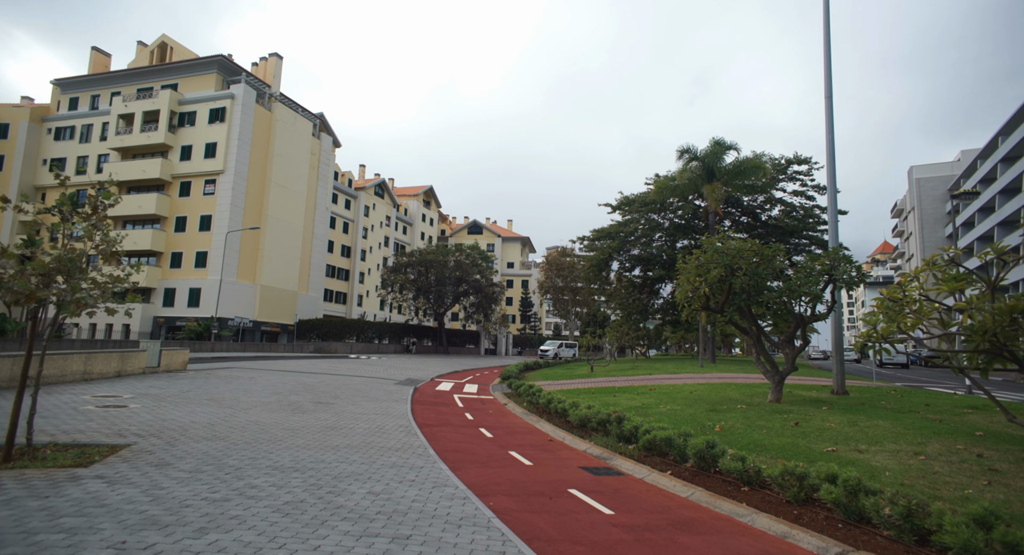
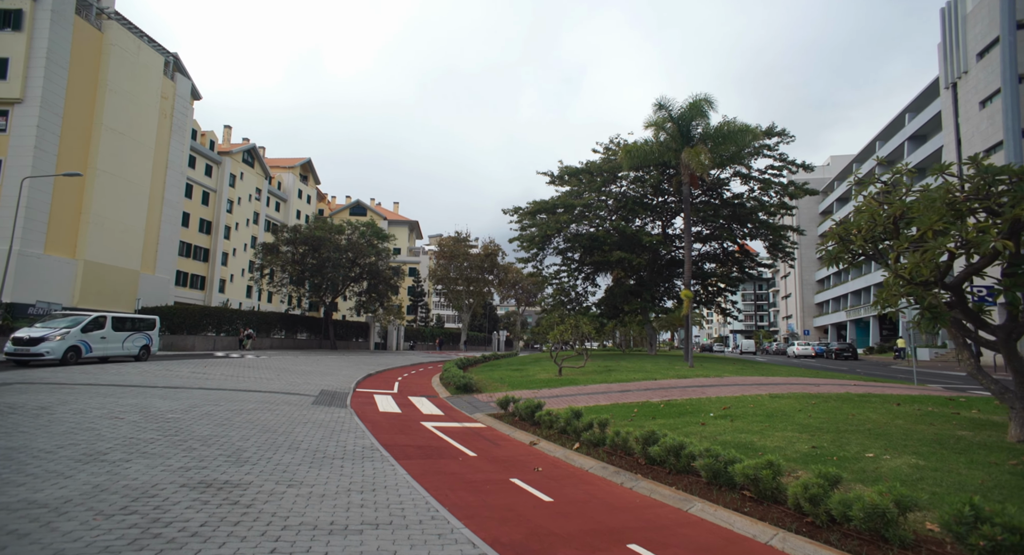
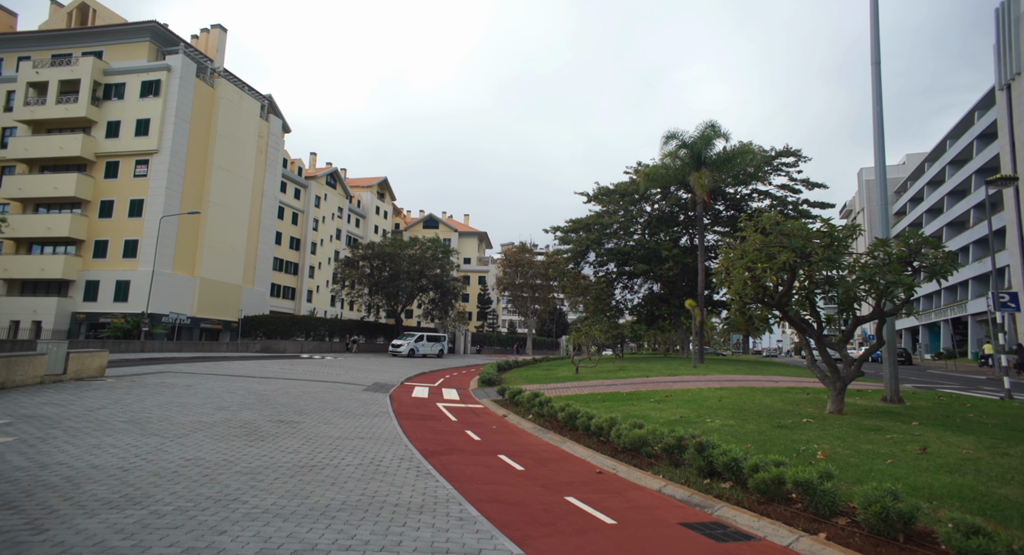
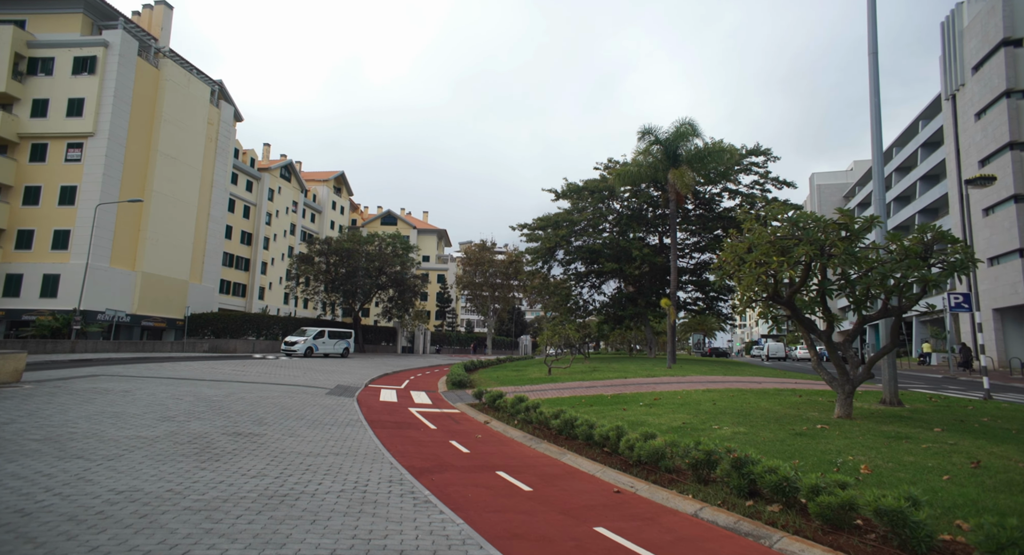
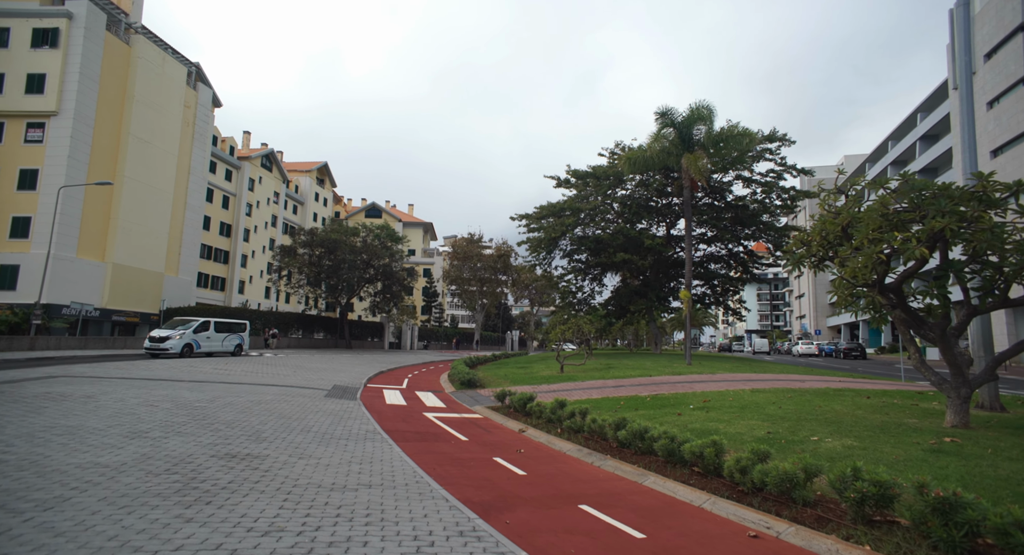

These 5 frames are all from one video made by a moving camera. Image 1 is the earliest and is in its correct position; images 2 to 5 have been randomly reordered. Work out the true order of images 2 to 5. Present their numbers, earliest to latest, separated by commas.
3, 4, 5, 2
